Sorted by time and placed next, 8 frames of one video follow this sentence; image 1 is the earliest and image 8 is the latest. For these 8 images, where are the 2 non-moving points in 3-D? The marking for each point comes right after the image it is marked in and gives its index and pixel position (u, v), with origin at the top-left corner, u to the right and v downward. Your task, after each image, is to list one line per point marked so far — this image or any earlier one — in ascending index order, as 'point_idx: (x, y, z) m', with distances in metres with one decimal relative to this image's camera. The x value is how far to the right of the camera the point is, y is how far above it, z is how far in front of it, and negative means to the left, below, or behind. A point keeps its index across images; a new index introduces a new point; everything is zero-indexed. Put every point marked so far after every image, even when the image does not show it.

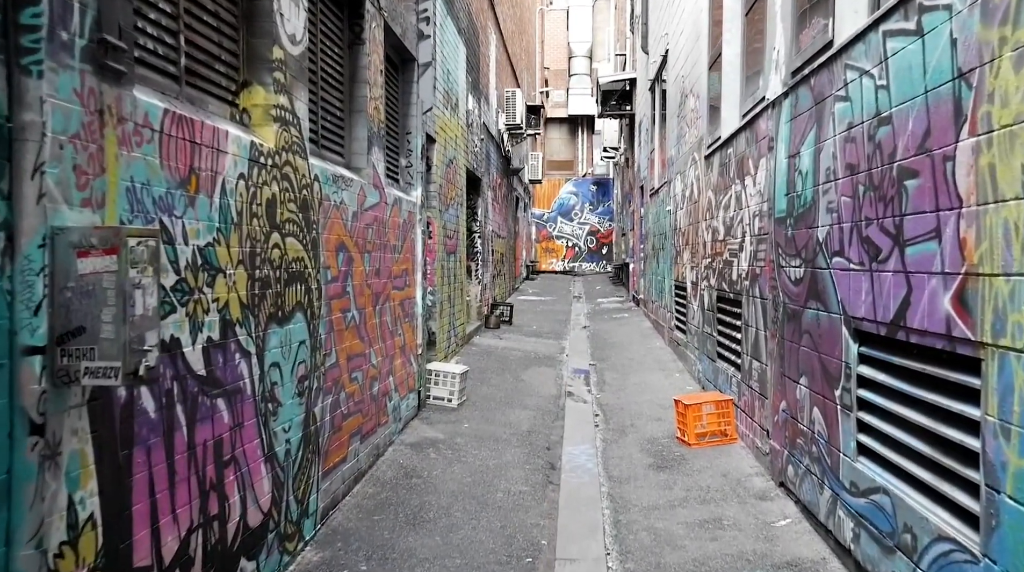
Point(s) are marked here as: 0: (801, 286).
0: (+1.7, 0.0, +4.4) m
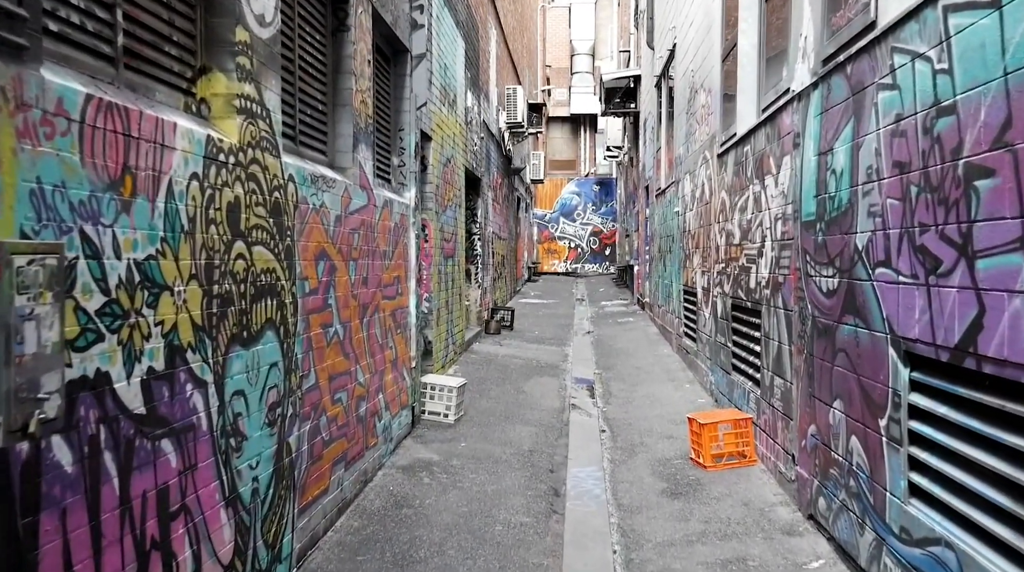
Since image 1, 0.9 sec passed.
0: (+1.7, -0.1, +3.9) m
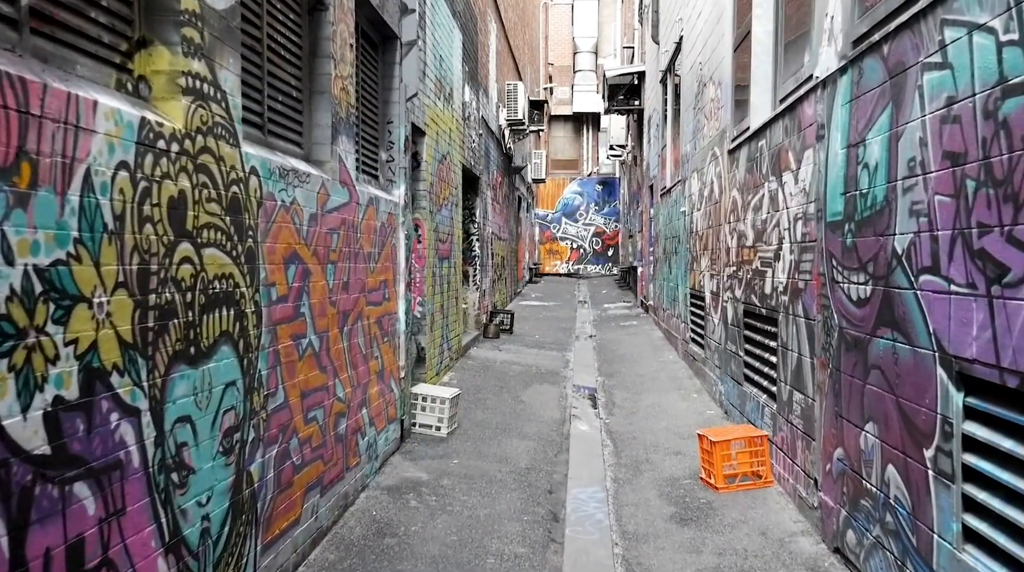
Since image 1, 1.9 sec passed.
0: (+1.7, -0.1, +3.5) m
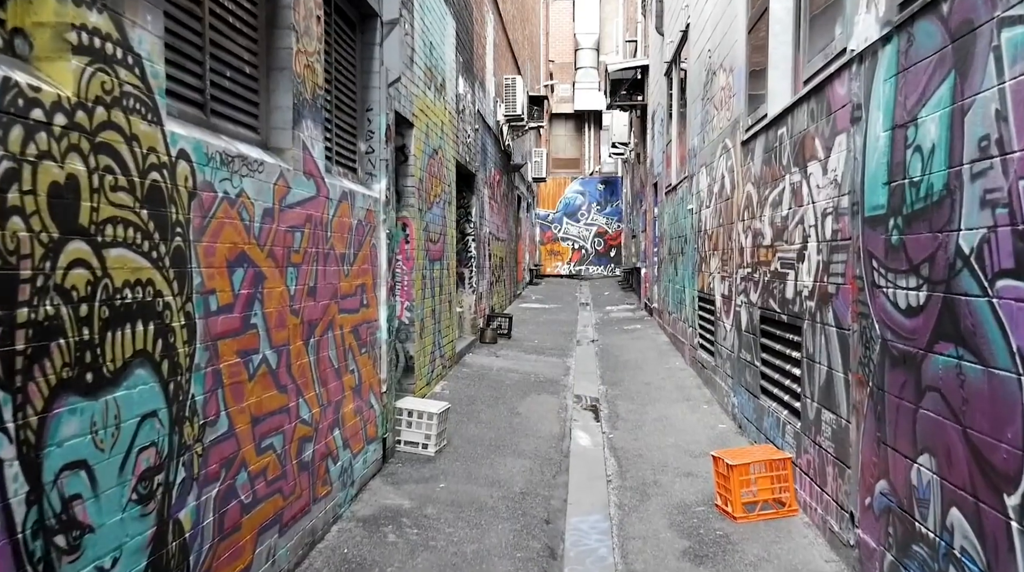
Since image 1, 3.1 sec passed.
0: (+1.6, -0.1, +2.9) m
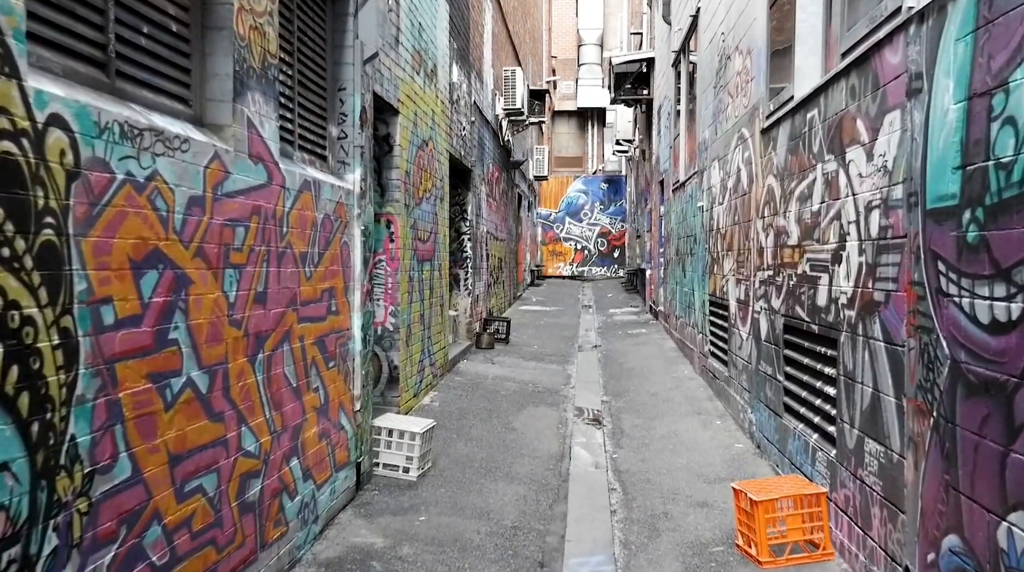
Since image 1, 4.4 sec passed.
0: (+1.6, -0.2, +2.3) m
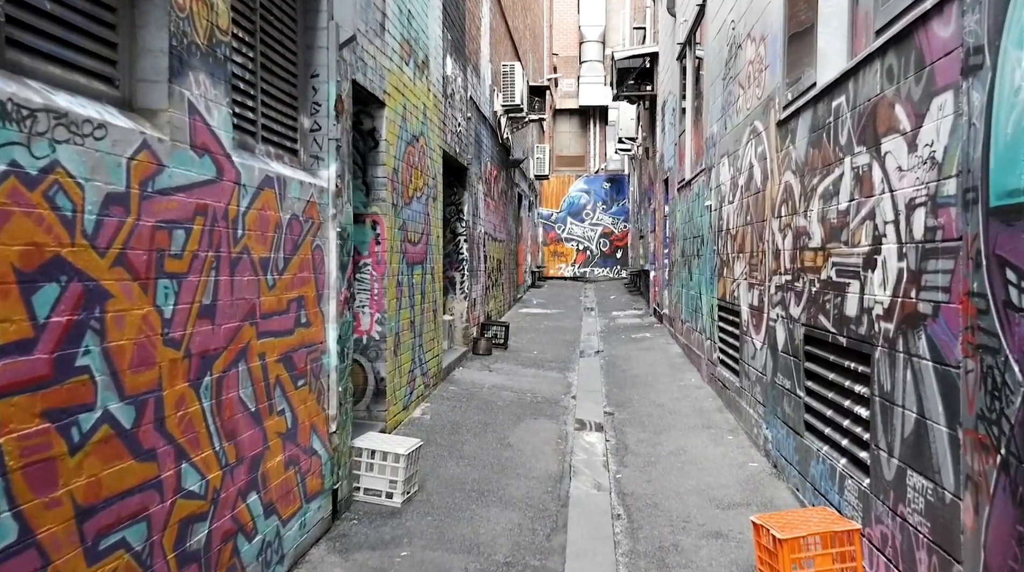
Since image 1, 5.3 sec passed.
0: (+1.5, -0.2, +1.8) m
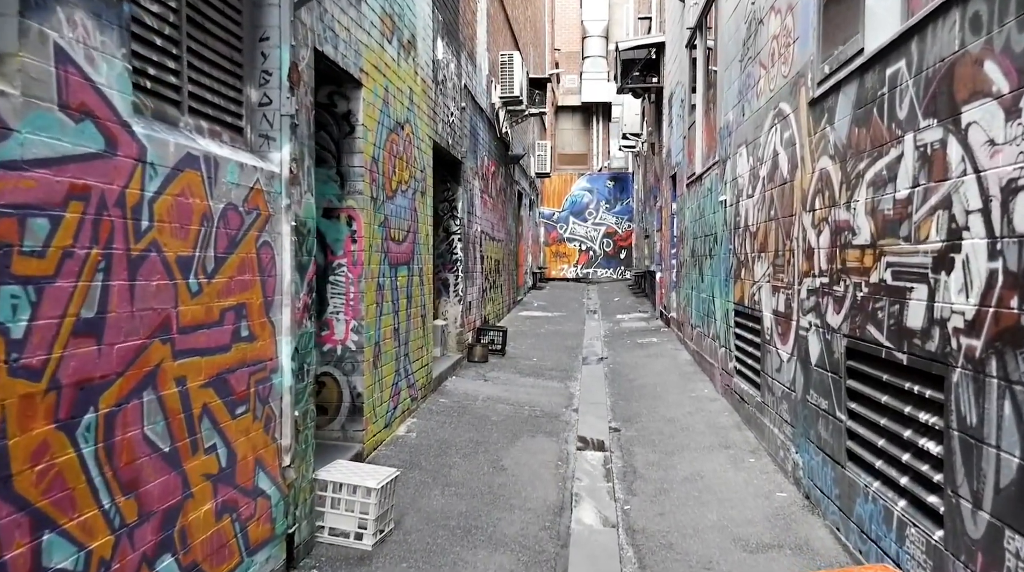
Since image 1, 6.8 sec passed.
0: (+1.5, -0.2, +1.1) m
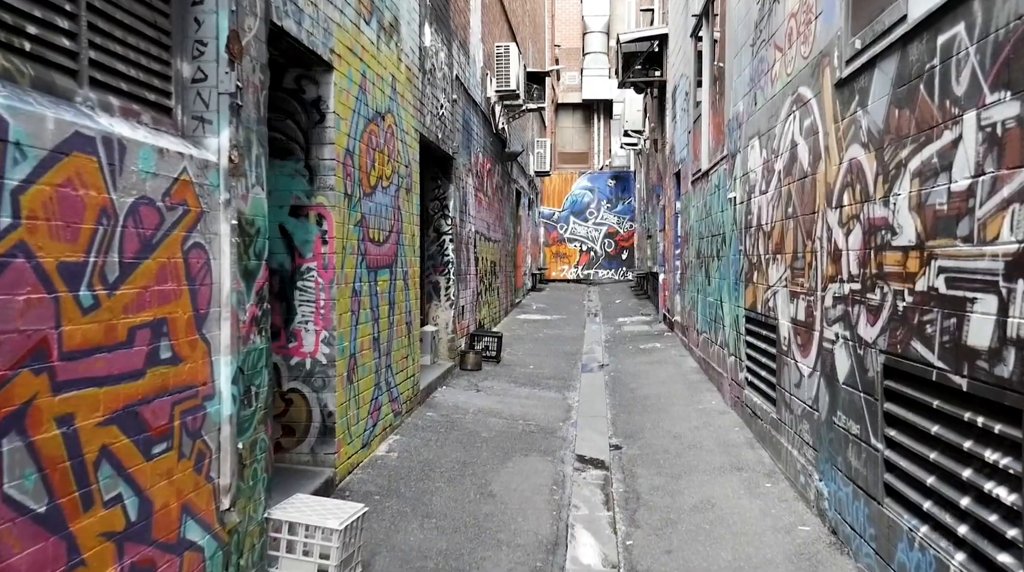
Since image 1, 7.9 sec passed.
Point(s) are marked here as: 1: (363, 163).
0: (+1.4, -0.3, +0.6) m
1: (-1.1, +0.9, +5.2) m
